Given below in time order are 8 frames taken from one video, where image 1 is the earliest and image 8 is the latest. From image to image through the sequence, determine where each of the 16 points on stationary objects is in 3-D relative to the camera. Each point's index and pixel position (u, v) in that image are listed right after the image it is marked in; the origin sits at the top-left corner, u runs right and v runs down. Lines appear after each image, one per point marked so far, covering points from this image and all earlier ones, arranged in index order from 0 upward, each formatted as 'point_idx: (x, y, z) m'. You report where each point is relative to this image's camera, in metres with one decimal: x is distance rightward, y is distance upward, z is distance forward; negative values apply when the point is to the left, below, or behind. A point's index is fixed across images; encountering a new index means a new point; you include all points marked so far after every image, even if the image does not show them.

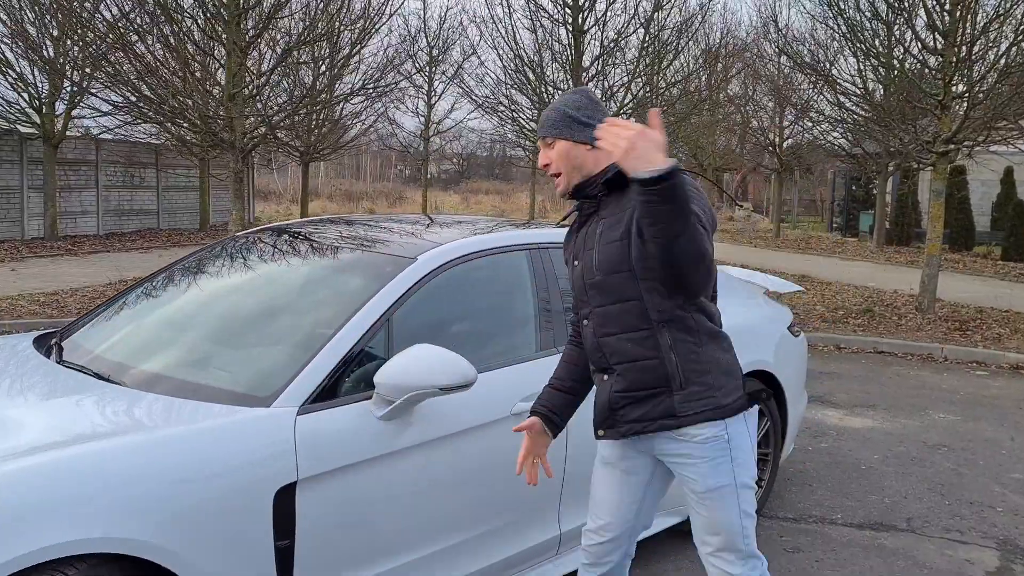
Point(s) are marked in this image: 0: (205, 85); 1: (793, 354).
0: (-3.2, +2.1, +9.5) m
1: (+1.2, -0.3, +4.0) m
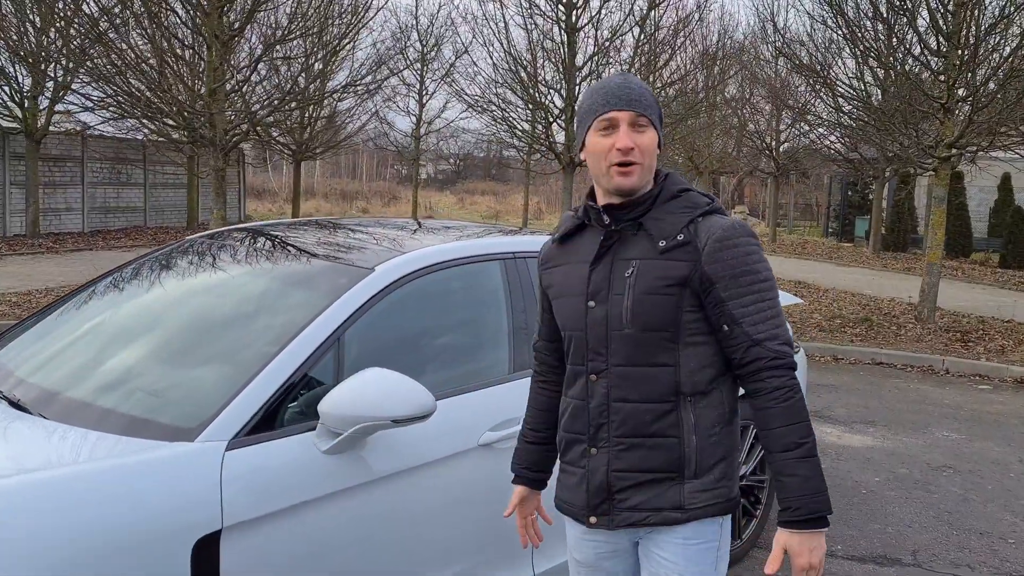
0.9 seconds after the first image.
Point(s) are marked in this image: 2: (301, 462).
0: (-3.3, +2.1, +9.2) m
1: (+1.1, -0.4, +3.7) m
2: (-0.5, -0.4, +2.1) m
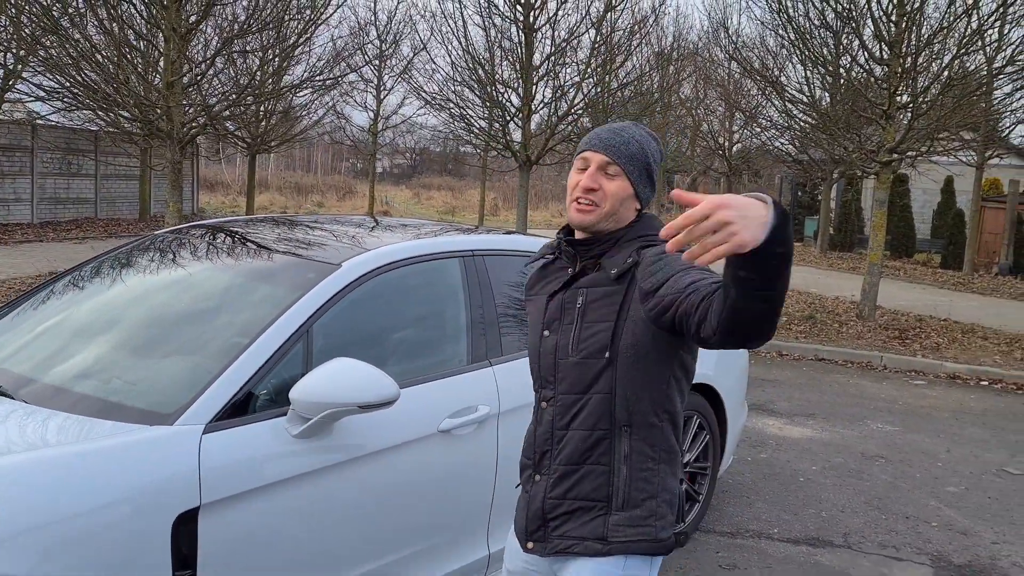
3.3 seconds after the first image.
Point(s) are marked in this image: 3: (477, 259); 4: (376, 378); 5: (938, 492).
0: (-3.8, +2.2, +9.2) m
1: (+1.0, -0.4, +4.0) m
2: (-0.6, -0.4, +2.3) m
3: (-0.1, +0.1, +3.3) m
4: (-0.4, -0.2, +2.3) m
5: (+2.2, -1.0, +4.6) m
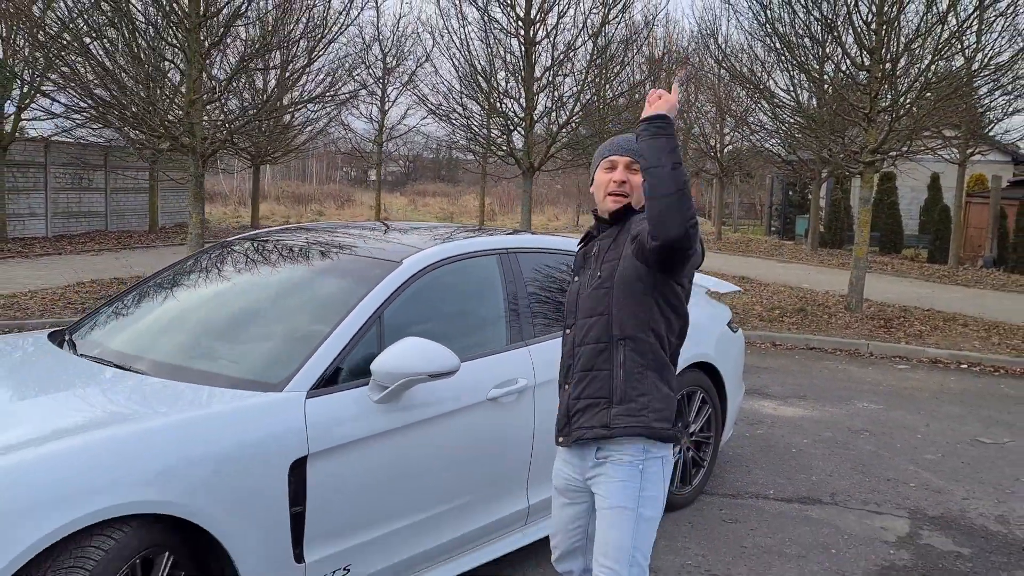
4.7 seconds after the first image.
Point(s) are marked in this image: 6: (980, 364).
0: (-3.7, +2.1, +9.7) m
1: (+1.1, -0.3, +4.5) m
2: (-0.5, -0.4, +2.8) m
3: (0.0, +0.1, +3.8) m
4: (-0.2, -0.2, +2.9) m
5: (+2.3, -1.0, +5.1) m
6: (+4.0, -0.7, +7.8) m
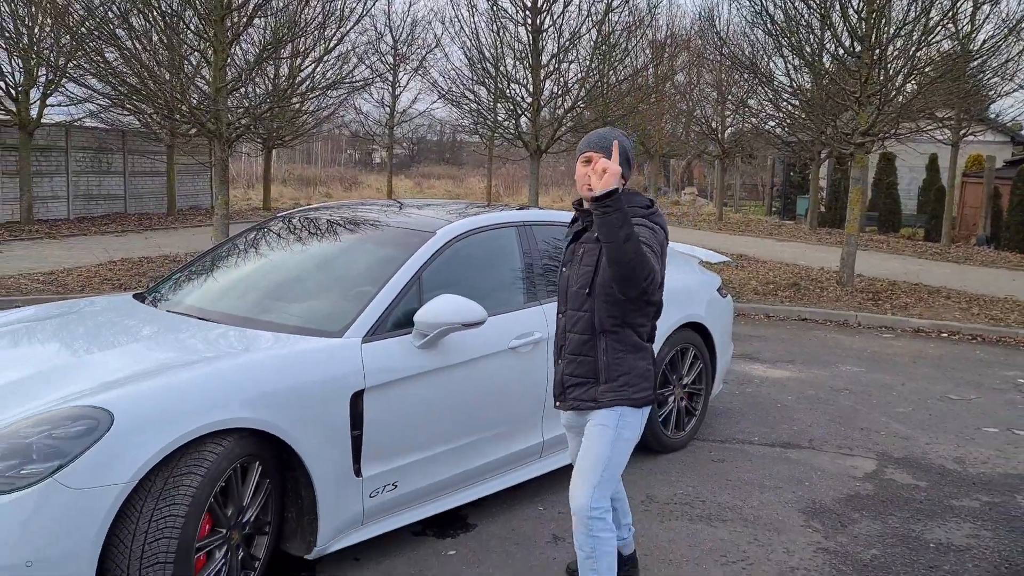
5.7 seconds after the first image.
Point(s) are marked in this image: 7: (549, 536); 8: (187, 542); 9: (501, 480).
0: (-3.6, +2.4, +10.2) m
1: (+1.1, -0.1, +5.0) m
2: (-0.4, -0.2, +3.4) m
3: (+0.1, +0.3, +4.4) m
4: (-0.2, -0.1, +3.4) m
5: (+2.4, -0.8, +5.7) m
6: (+4.1, -0.4, +8.3) m
7: (+0.1, -1.0, +3.7) m
8: (-0.9, -0.7, +2.6) m
9: (0.0, -0.8, +3.8) m
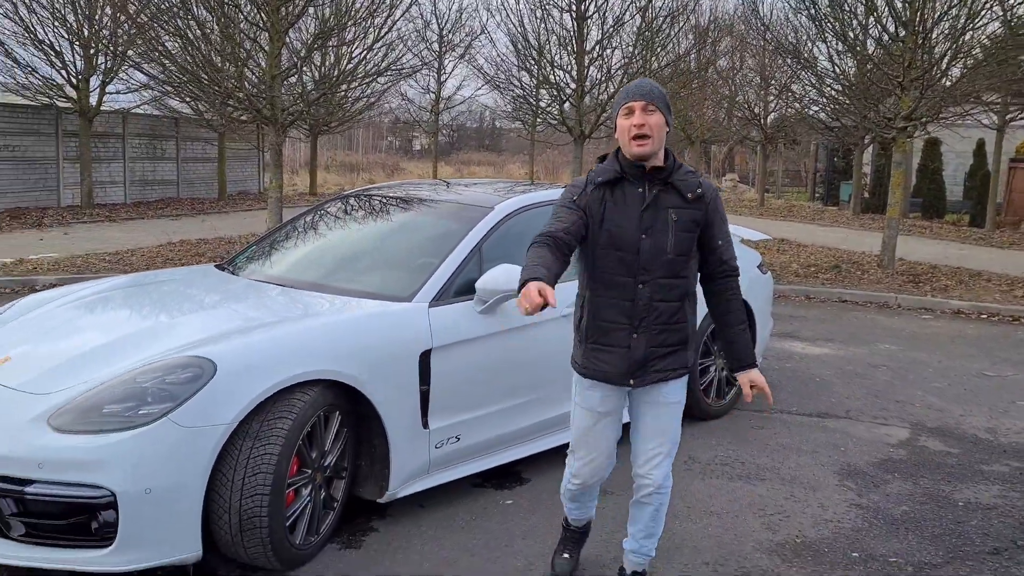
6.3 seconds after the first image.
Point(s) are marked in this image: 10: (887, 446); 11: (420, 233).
0: (-3.1, +2.6, +10.6) m
1: (+1.4, 0.0, +5.3) m
2: (-0.2, -0.1, +3.6) m
3: (+0.3, +0.4, +4.6) m
4: (+0.1, 0.0, +3.7) m
5: (+2.7, -0.6, +5.8) m
6: (+4.5, -0.2, +8.4) m
7: (+0.4, -0.9, +3.9) m
8: (-0.7, -0.6, +3.0) m
9: (+0.2, -0.7, +4.1) m
10: (+1.9, -0.8, +4.6) m
11: (-0.4, +0.3, +4.2) m
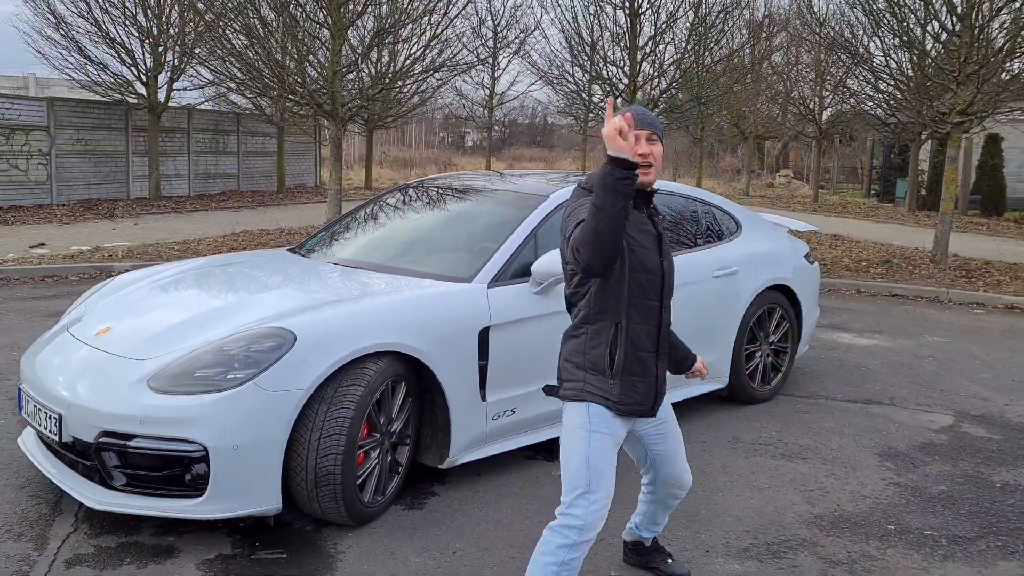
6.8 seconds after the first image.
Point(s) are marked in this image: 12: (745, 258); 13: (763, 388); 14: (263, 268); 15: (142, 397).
0: (-2.5, +2.7, +11.0) m
1: (+1.8, +0.1, +5.4) m
2: (+0.1, 0.0, +3.9) m
3: (+0.6, +0.5, +4.8) m
4: (+0.3, +0.1, +3.9) m
5: (+3.0, -0.6, +5.9) m
6: (+5.0, -0.2, +8.4) m
7: (+0.6, -0.8, +4.2) m
8: (-0.6, -0.5, +3.2) m
9: (+0.4, -0.6, +4.3) m
10: (+2.2, -0.7, +4.7) m
11: (-0.1, +0.3, +4.4) m
12: (+1.3, +0.2, +5.0) m
13: (+1.4, -0.6, +5.1) m
14: (-1.2, +0.1, +4.4) m
15: (-1.2, -0.4, +3.0) m
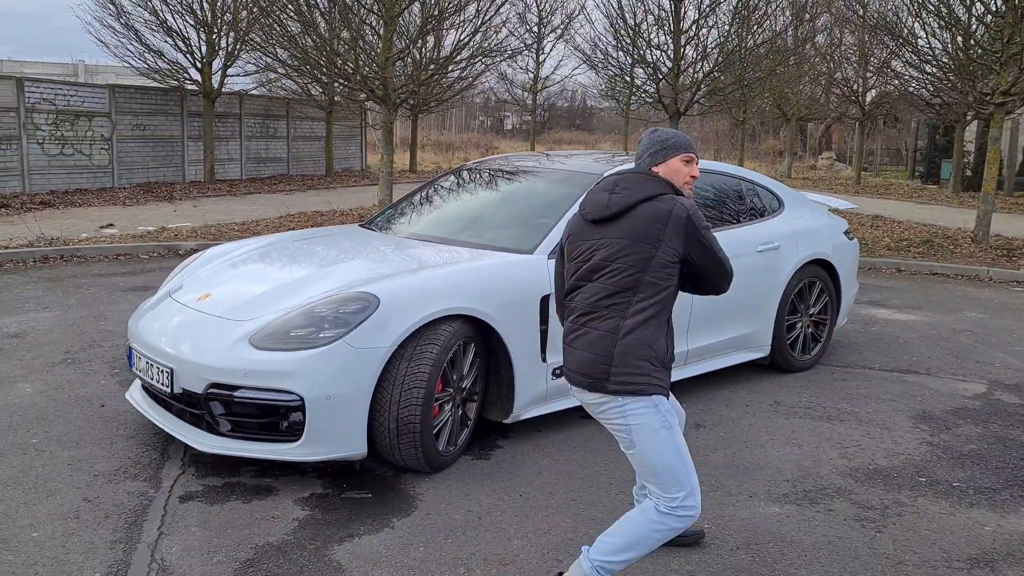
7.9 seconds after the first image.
0: (-1.9, +3.0, +11.4) m
1: (+2.1, +0.2, +5.7) m
2: (+0.3, +0.1, +4.2) m
3: (+0.9, +0.6, +5.1) m
4: (+0.6, +0.3, +4.2) m
5: (+3.4, -0.4, +6.1) m
6: (+5.5, 0.0, +8.5) m
7: (+0.9, -0.7, +4.5) m
8: (-0.3, -0.4, +3.6) m
9: (+0.7, -0.5, +4.6) m
10: (+2.5, -0.6, +5.0) m
11: (+0.1, +0.5, +4.7) m
12: (+1.6, +0.3, +5.2) m
13: (+1.7, -0.4, +5.4) m
14: (-0.9, +0.2, +4.8) m
15: (-1.0, -0.2, +3.4) m
